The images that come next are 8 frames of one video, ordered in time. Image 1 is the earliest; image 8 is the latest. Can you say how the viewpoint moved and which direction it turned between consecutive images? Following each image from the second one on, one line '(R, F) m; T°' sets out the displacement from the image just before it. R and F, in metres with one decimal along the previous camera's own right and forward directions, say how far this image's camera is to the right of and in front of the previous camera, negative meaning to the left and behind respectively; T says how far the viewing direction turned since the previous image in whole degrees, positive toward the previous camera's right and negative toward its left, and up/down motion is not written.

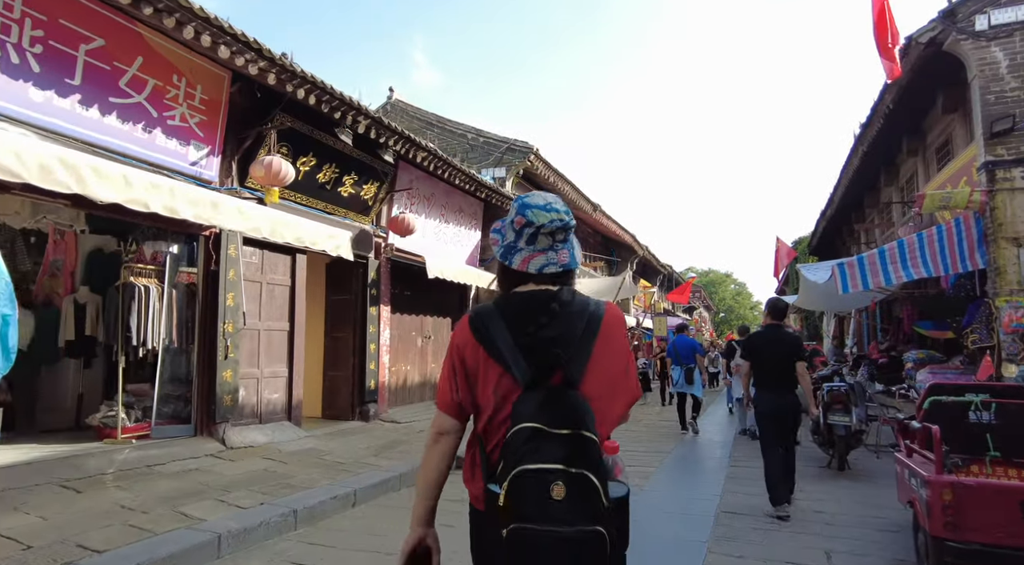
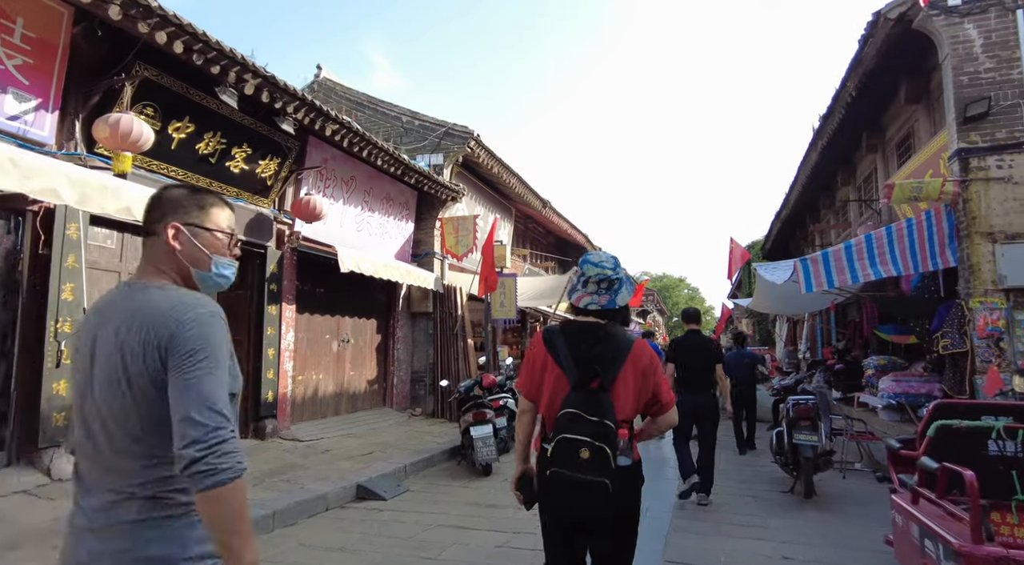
(+0.4, +1.2) m; +4°
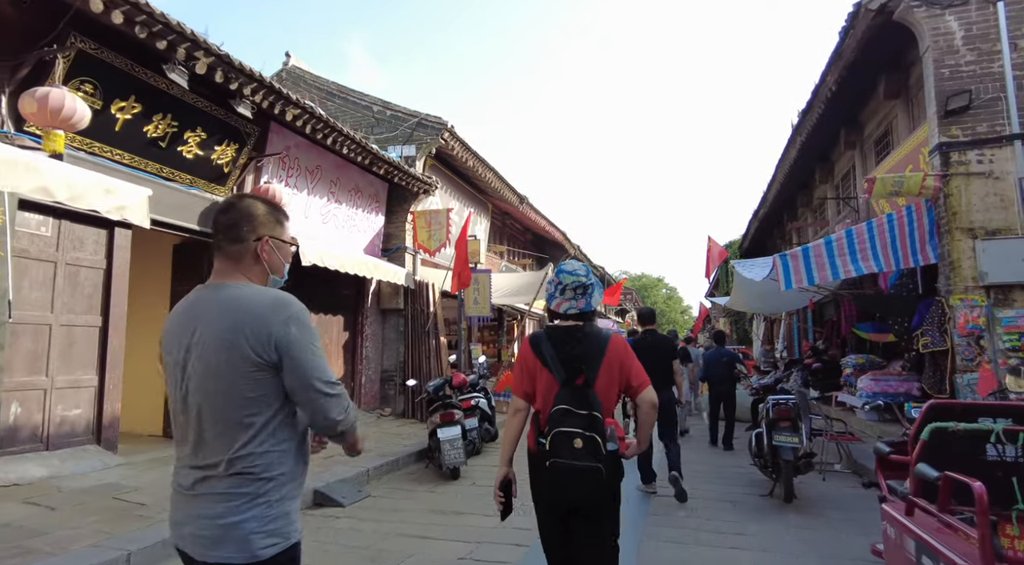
(+0.1, +0.3) m; +2°
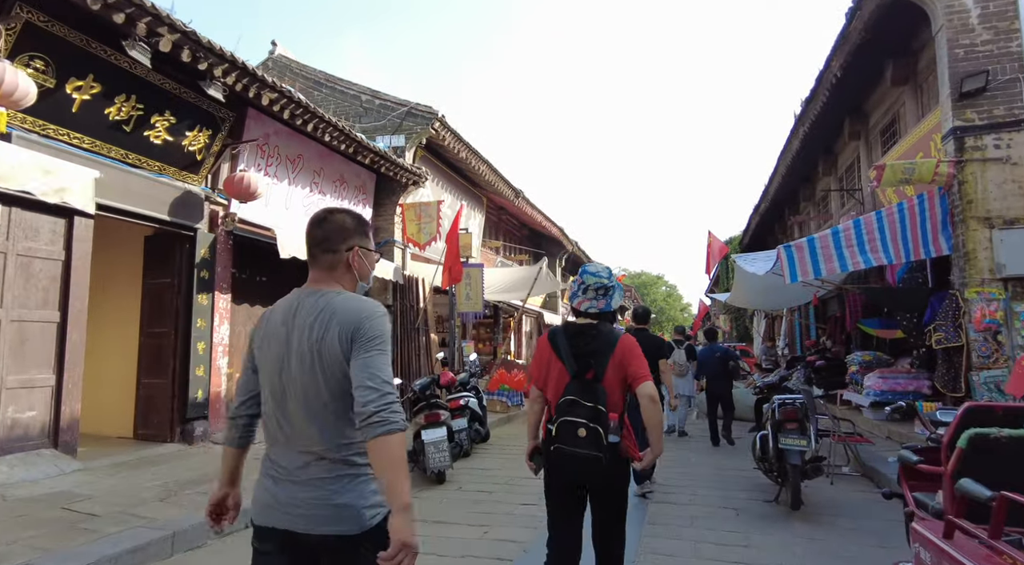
(+0.1, +0.4) m; 0°
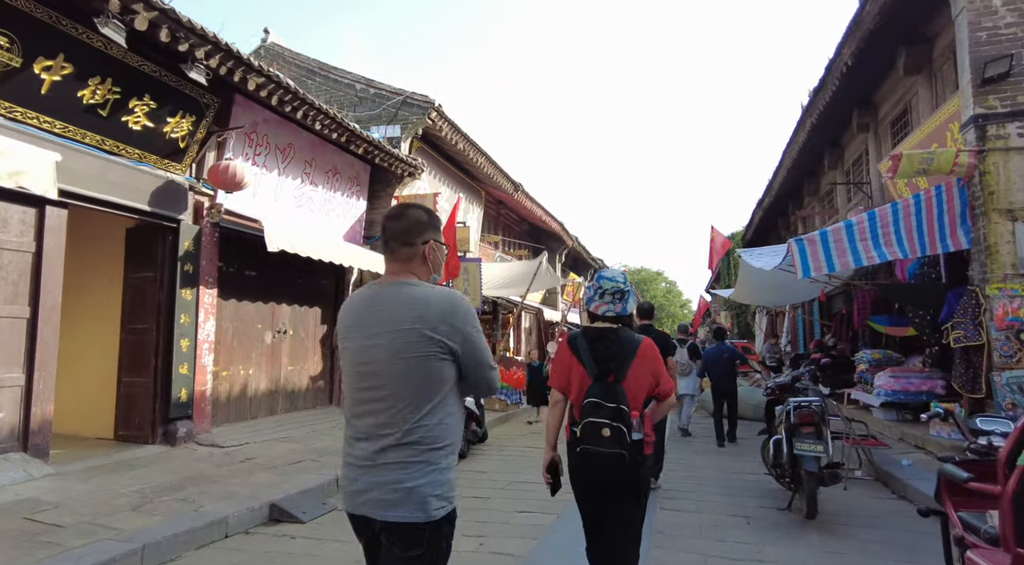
(0.0, +0.3) m; 0°
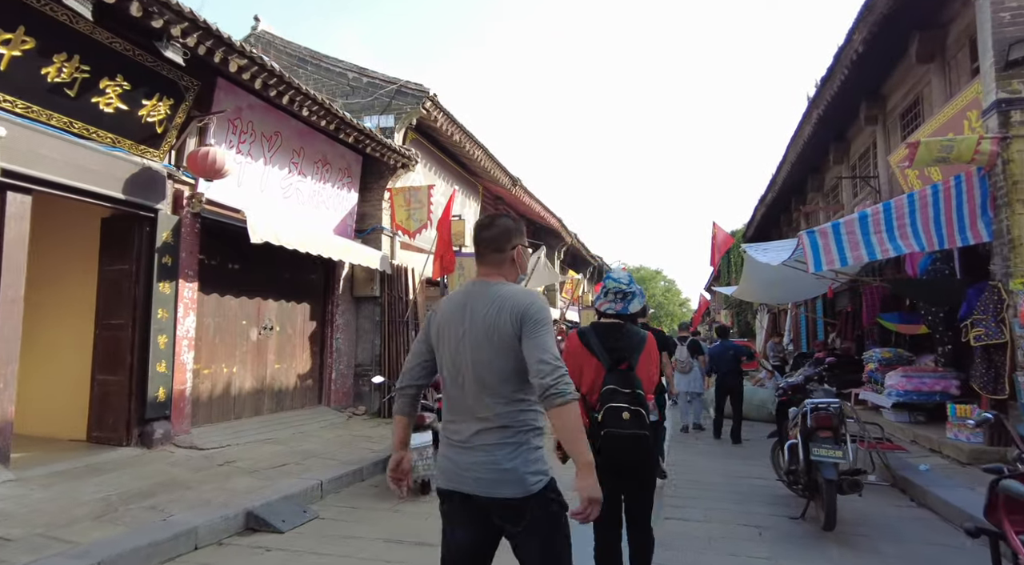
(0.0, +0.4) m; 0°
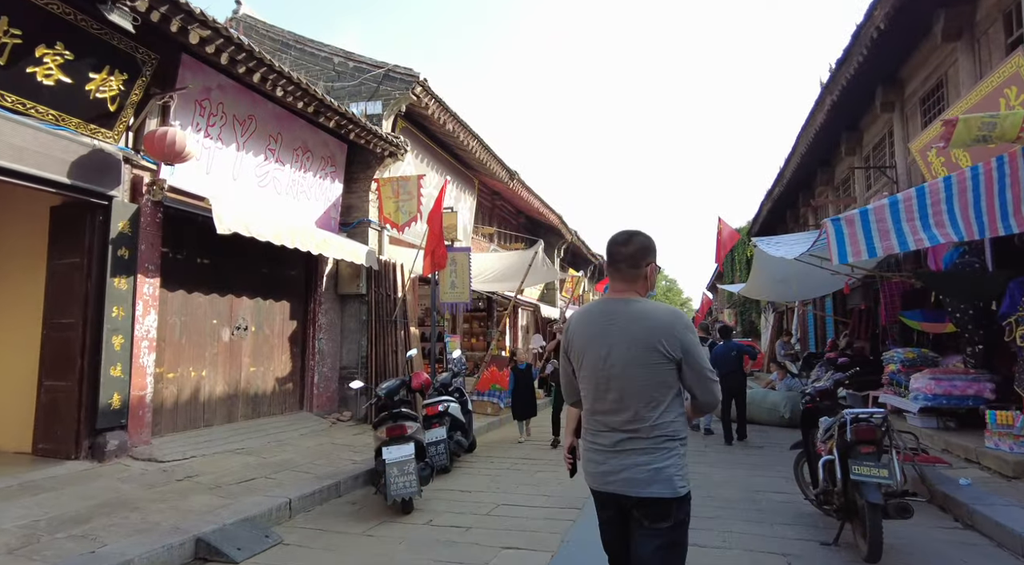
(+0.1, +0.7) m; 0°
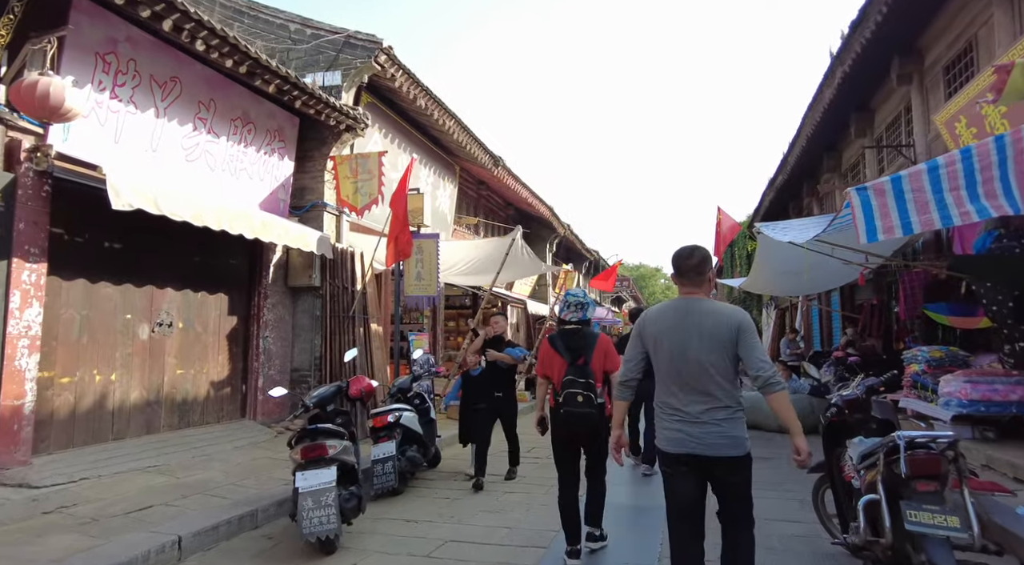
(+0.3, +1.1) m; 0°
